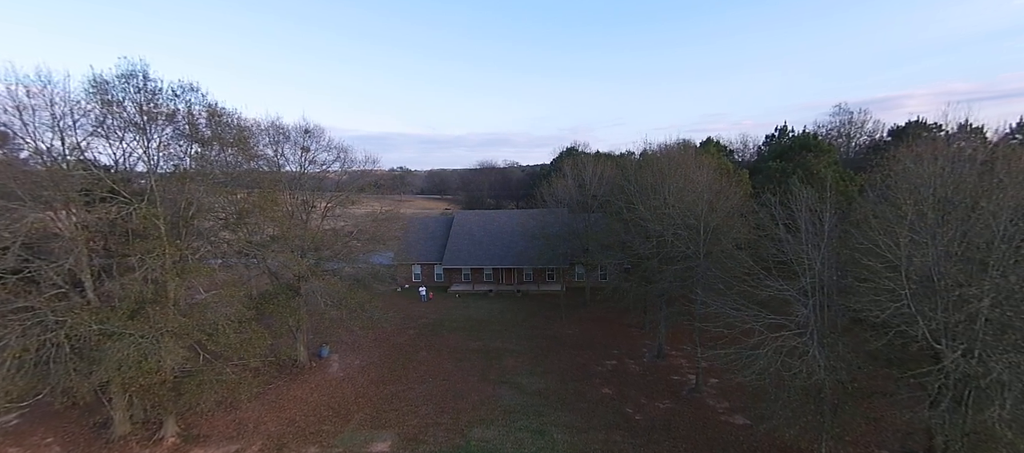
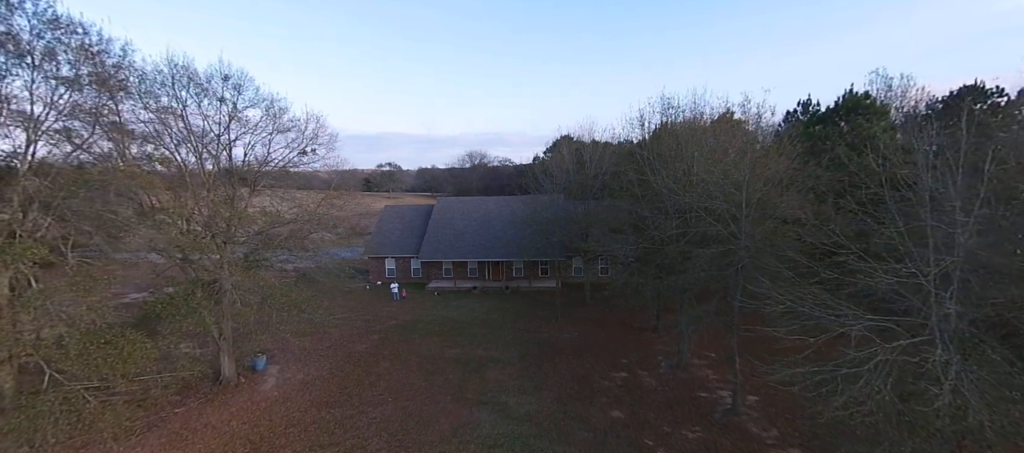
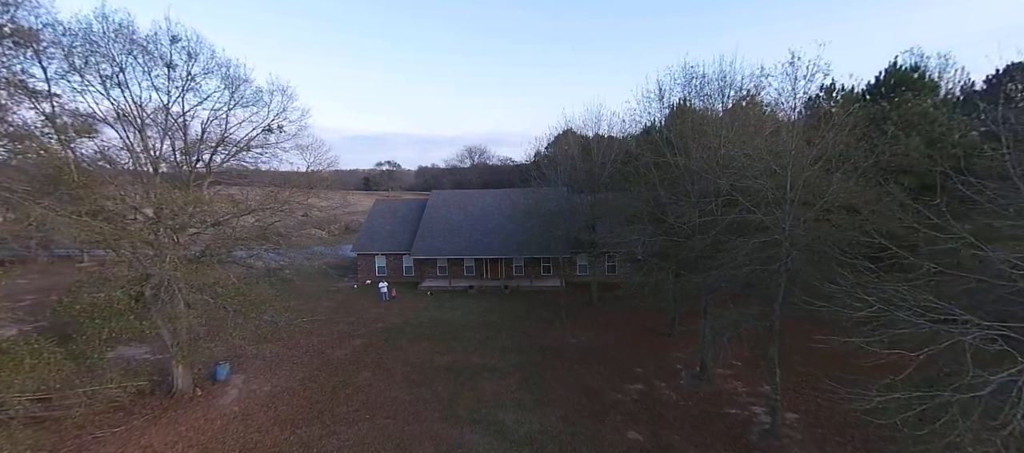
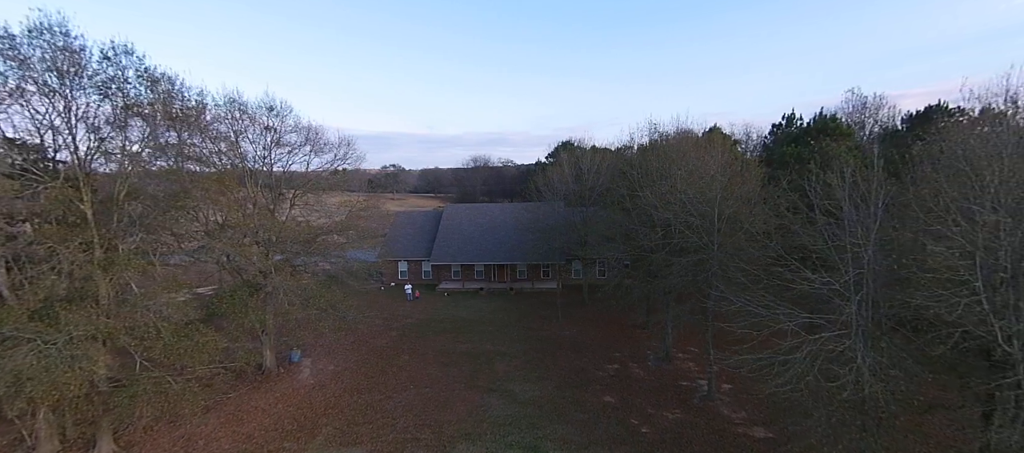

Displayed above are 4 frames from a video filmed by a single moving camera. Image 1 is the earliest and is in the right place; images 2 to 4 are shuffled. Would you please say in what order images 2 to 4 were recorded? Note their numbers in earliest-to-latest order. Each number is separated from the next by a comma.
4, 2, 3
